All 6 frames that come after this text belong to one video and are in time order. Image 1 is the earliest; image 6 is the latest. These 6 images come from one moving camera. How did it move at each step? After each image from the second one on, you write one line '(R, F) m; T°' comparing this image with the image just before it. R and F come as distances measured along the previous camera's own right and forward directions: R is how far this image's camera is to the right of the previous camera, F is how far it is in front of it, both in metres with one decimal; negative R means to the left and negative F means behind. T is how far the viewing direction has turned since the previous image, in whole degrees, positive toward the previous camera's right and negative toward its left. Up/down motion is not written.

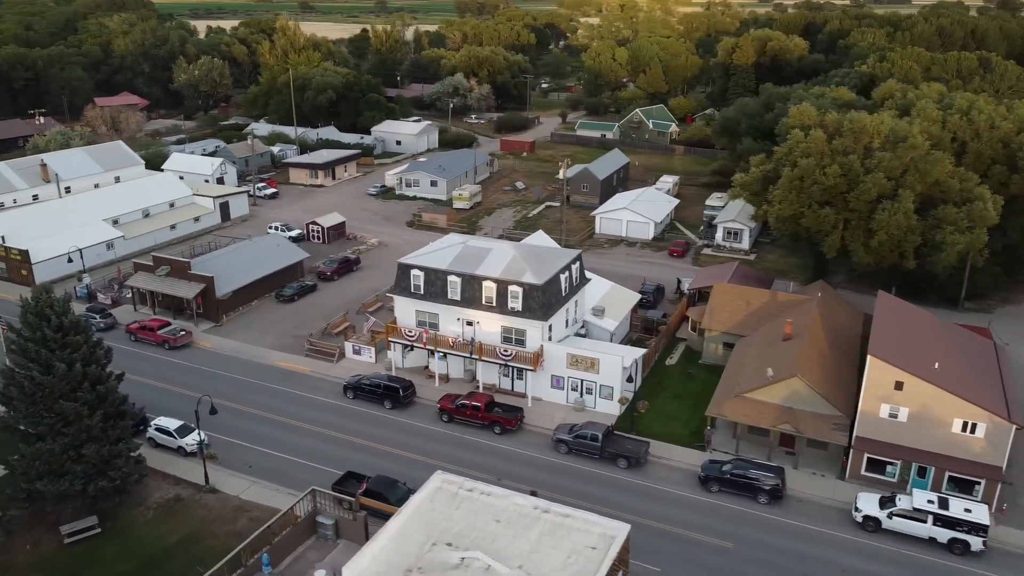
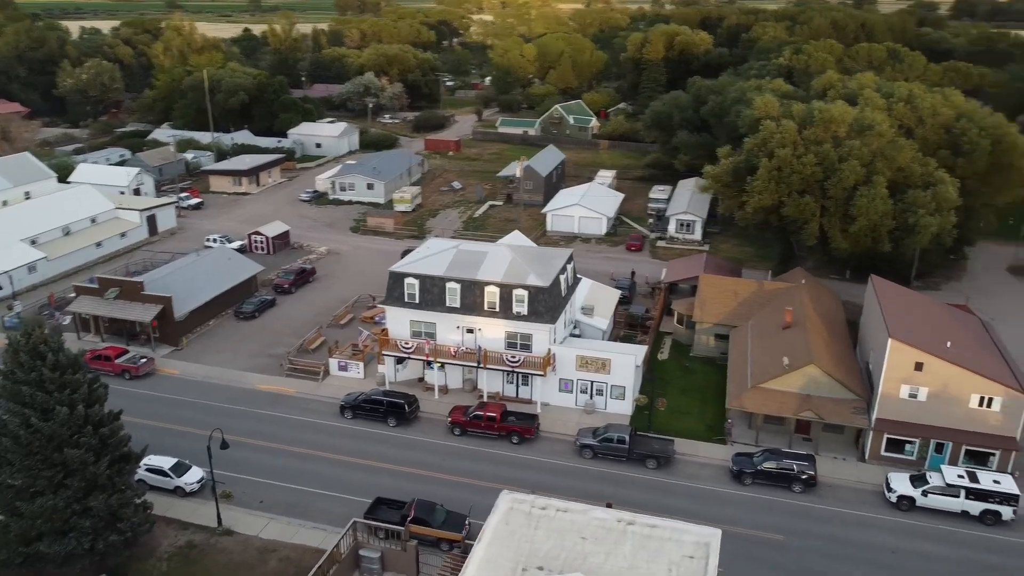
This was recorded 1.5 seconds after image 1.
(-5.1, +1.6) m; +8°
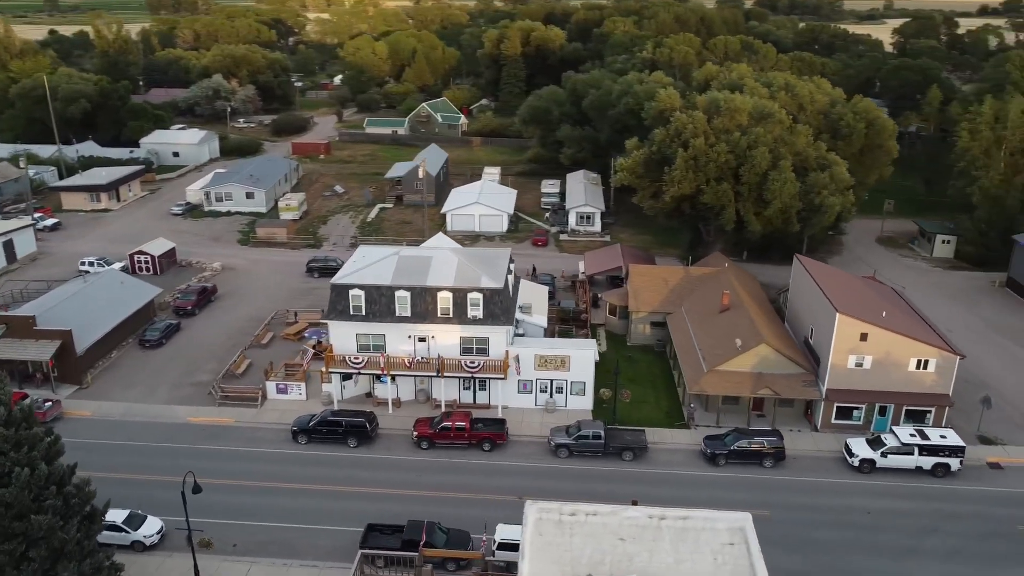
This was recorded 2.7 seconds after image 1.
(-4.8, +1.3) m; +11°
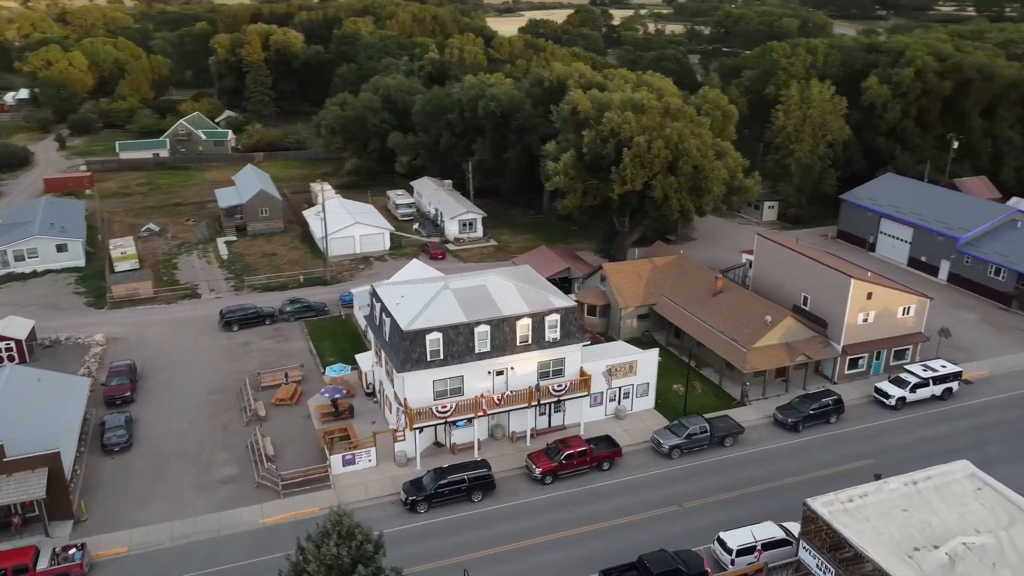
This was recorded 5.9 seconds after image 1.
(-16.5, +4.5) m; +23°
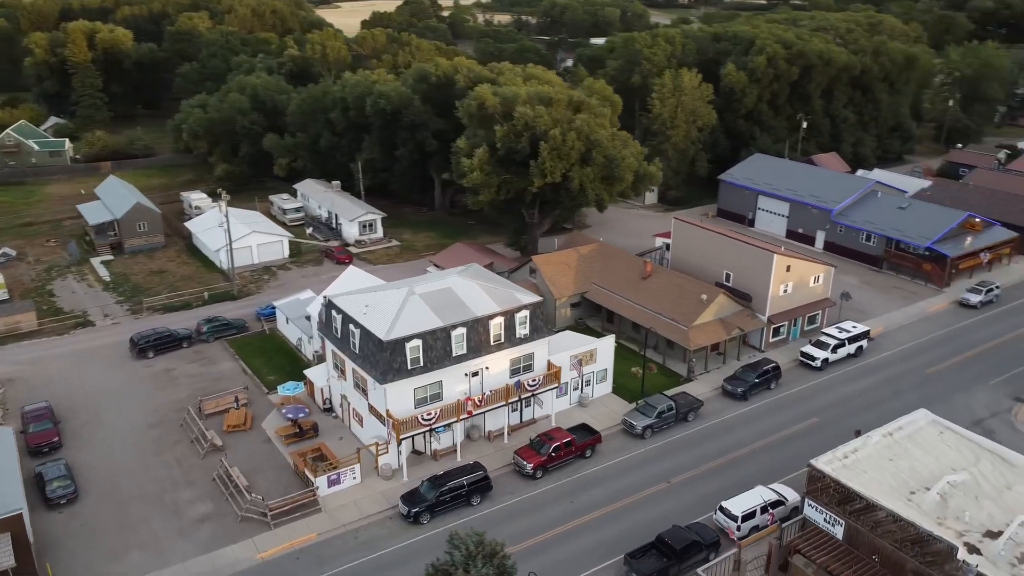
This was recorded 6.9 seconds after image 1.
(-5.7, +0.5) m; +12°
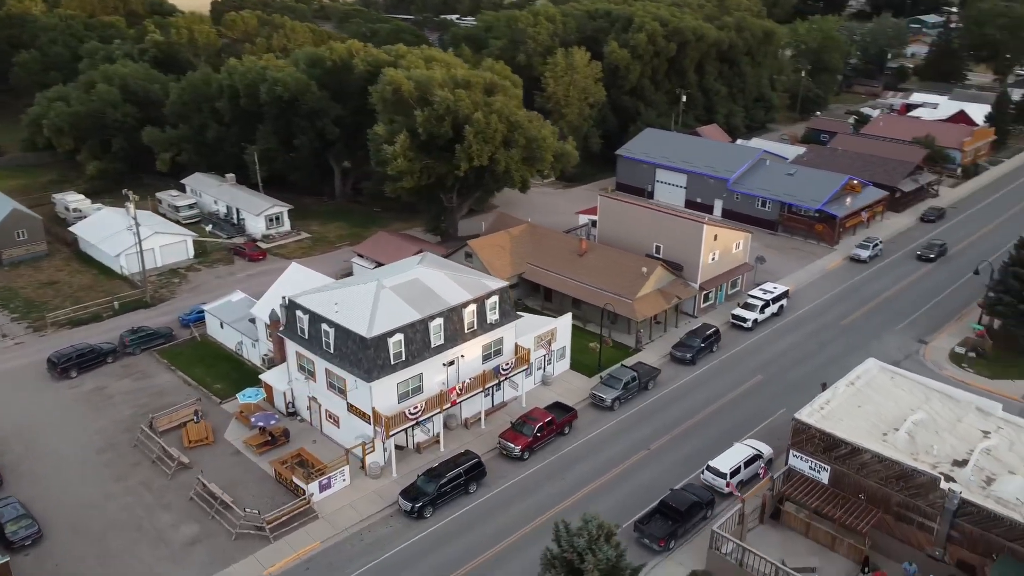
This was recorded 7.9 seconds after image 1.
(-5.0, +0.2) m; +10°
